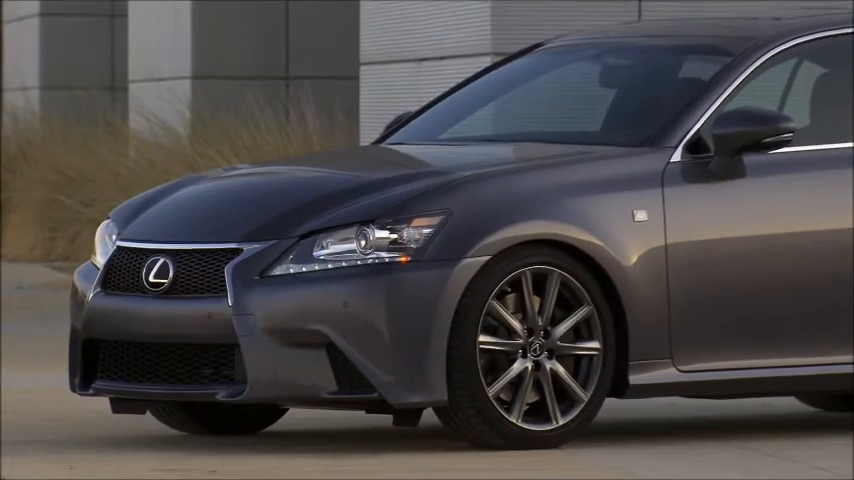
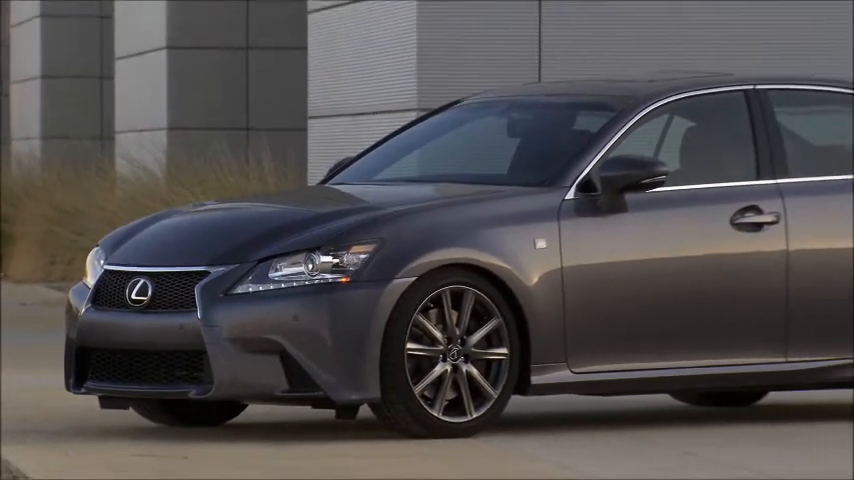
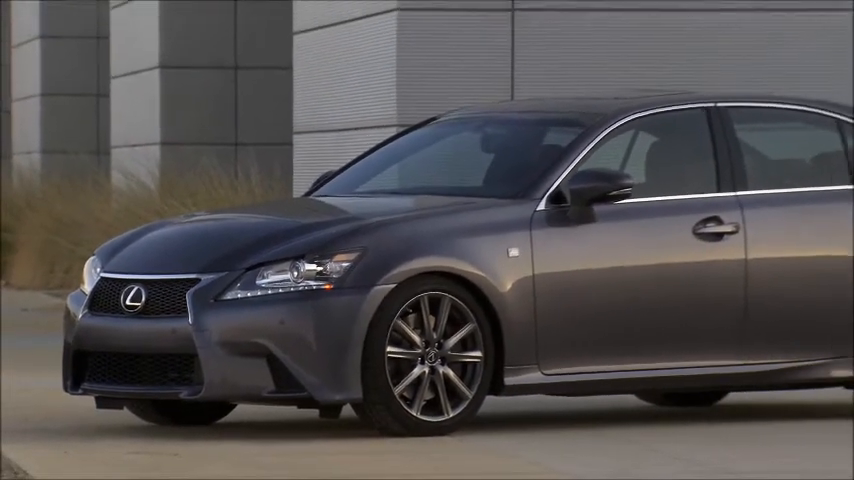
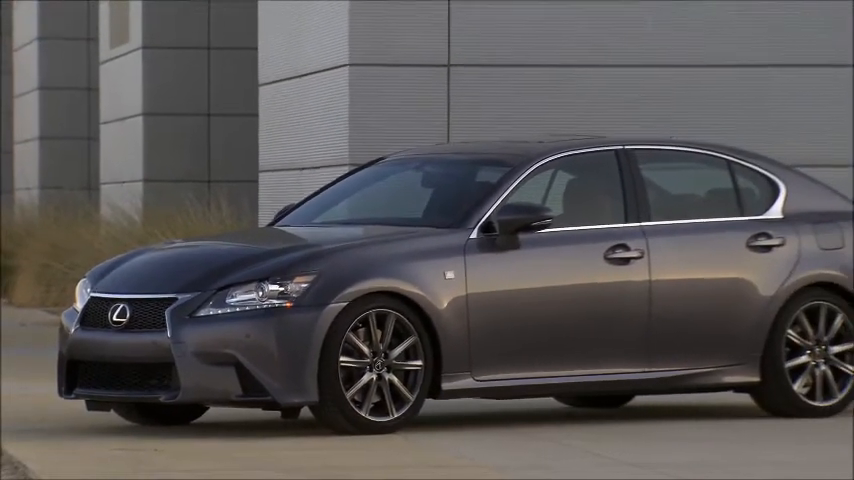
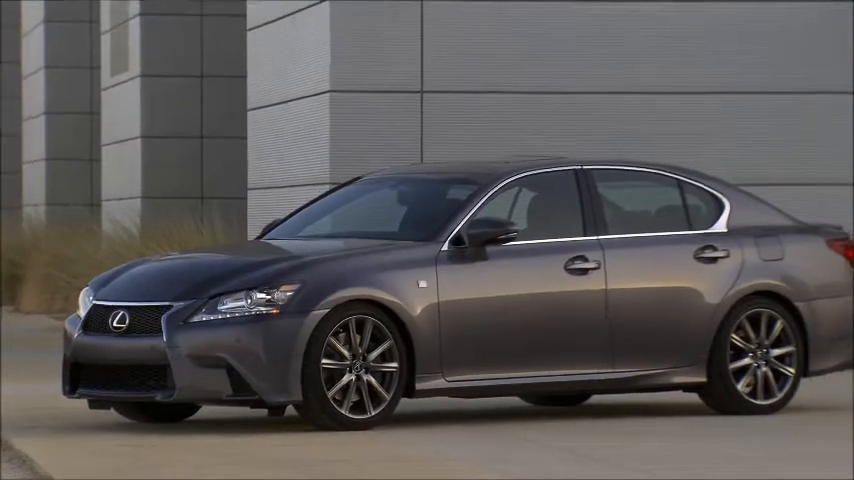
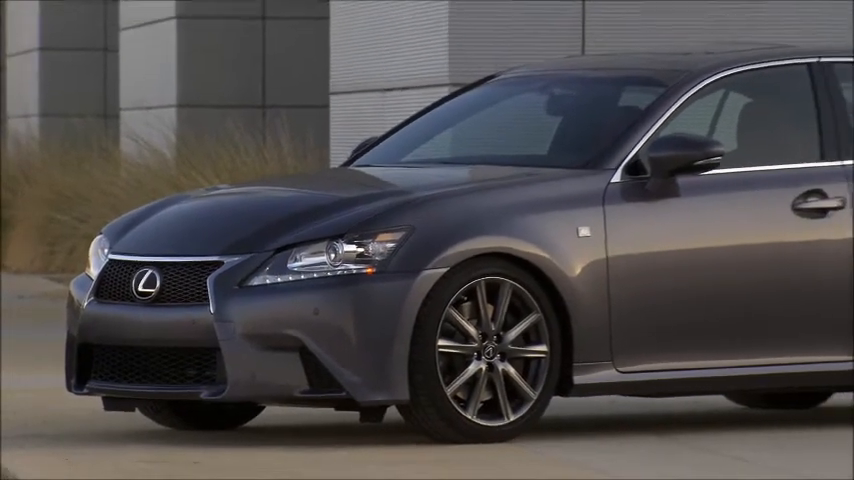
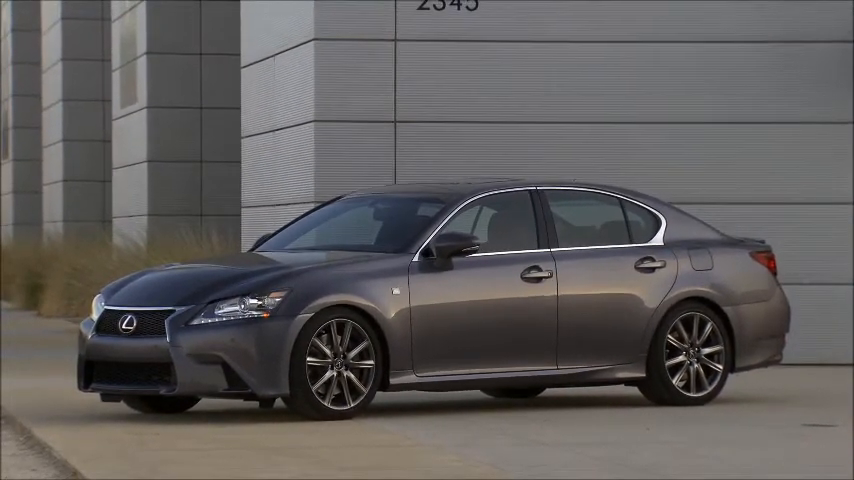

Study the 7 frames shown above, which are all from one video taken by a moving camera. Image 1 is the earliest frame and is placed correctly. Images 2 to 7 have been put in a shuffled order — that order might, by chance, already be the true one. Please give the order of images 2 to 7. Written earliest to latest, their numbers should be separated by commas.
6, 2, 3, 4, 5, 7
